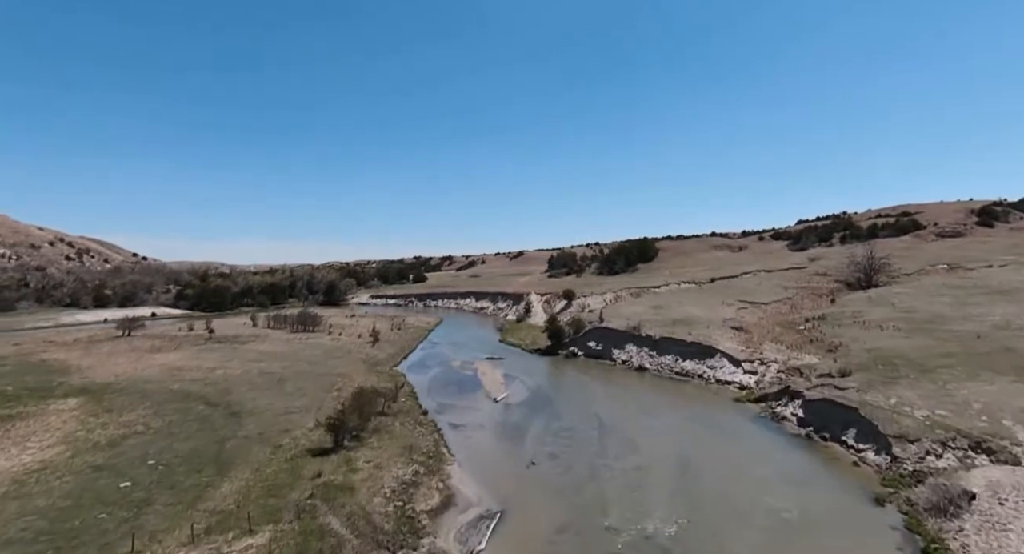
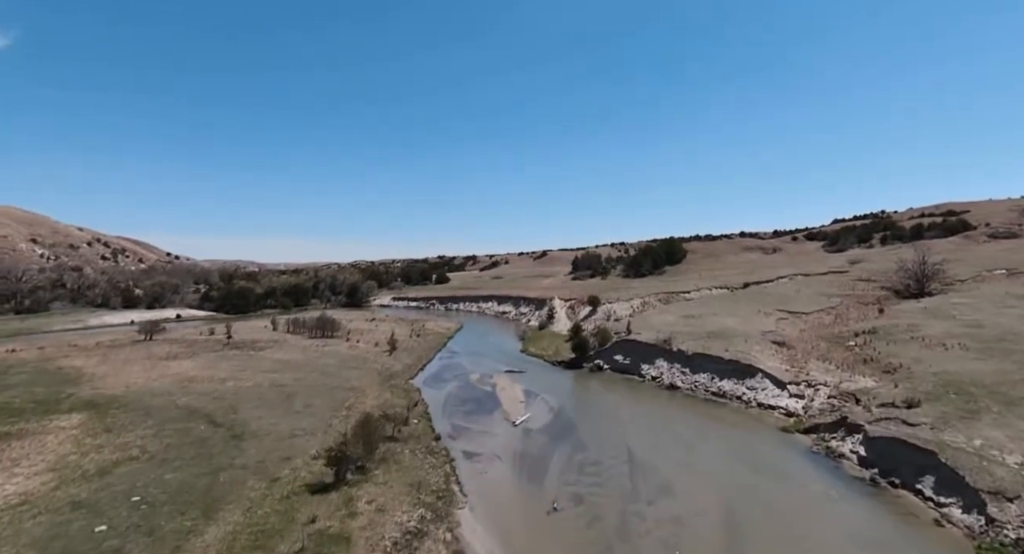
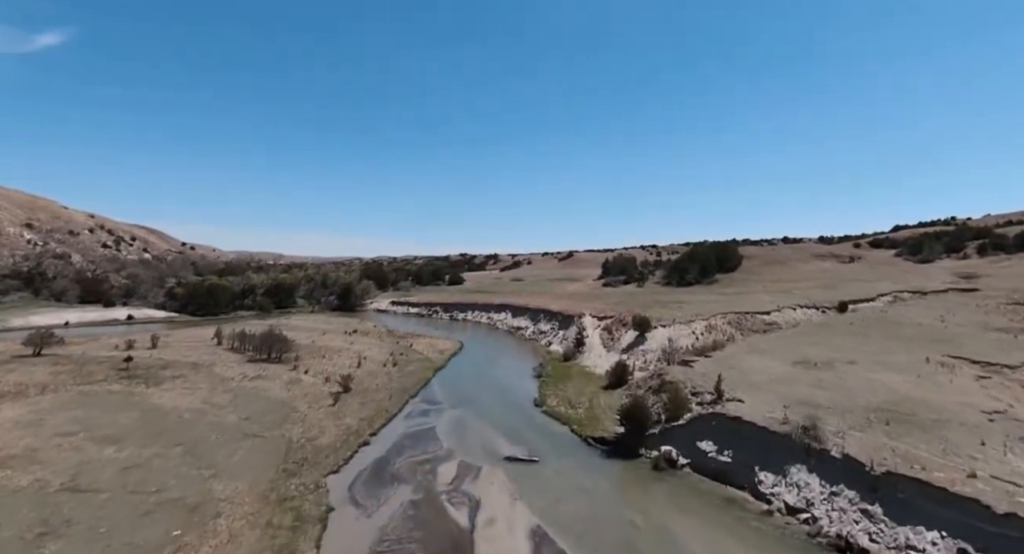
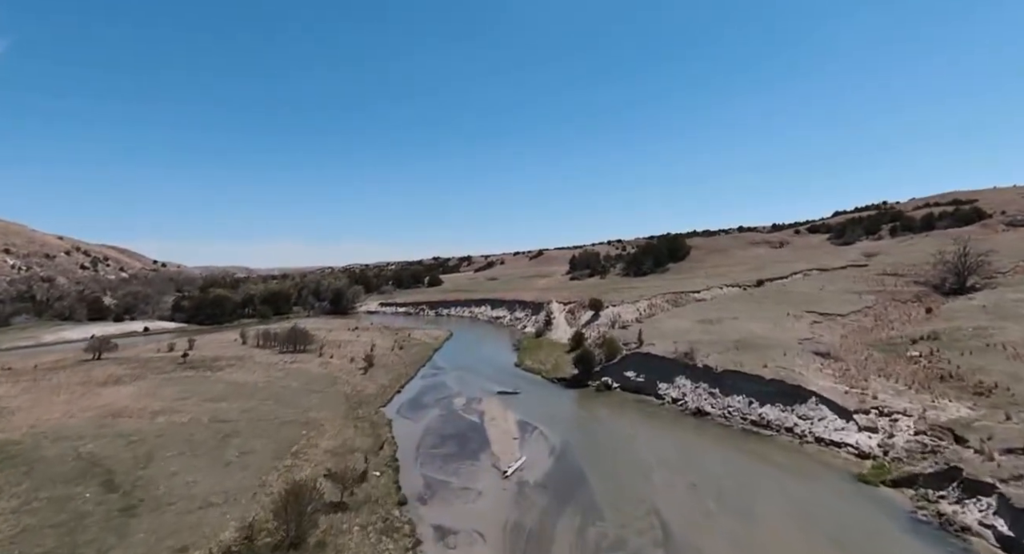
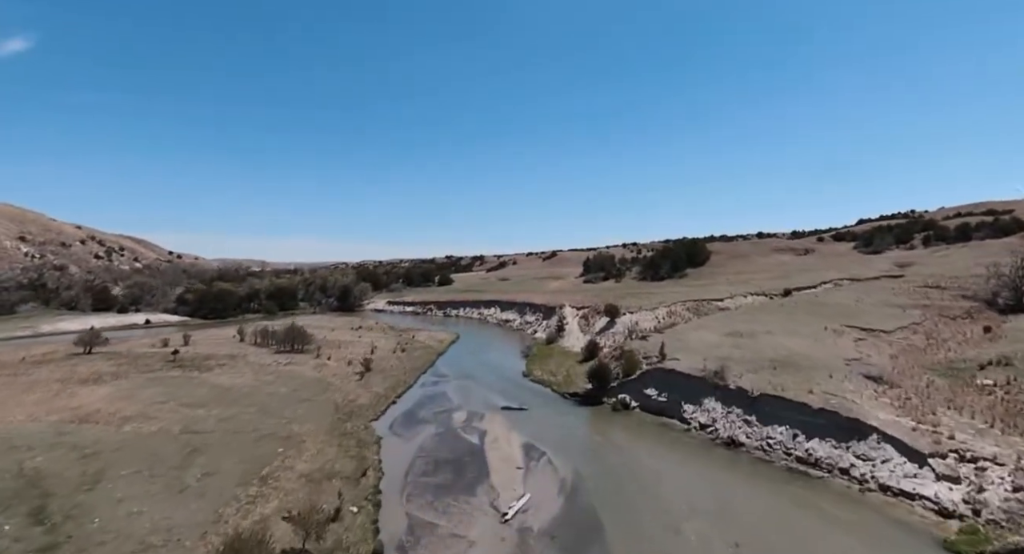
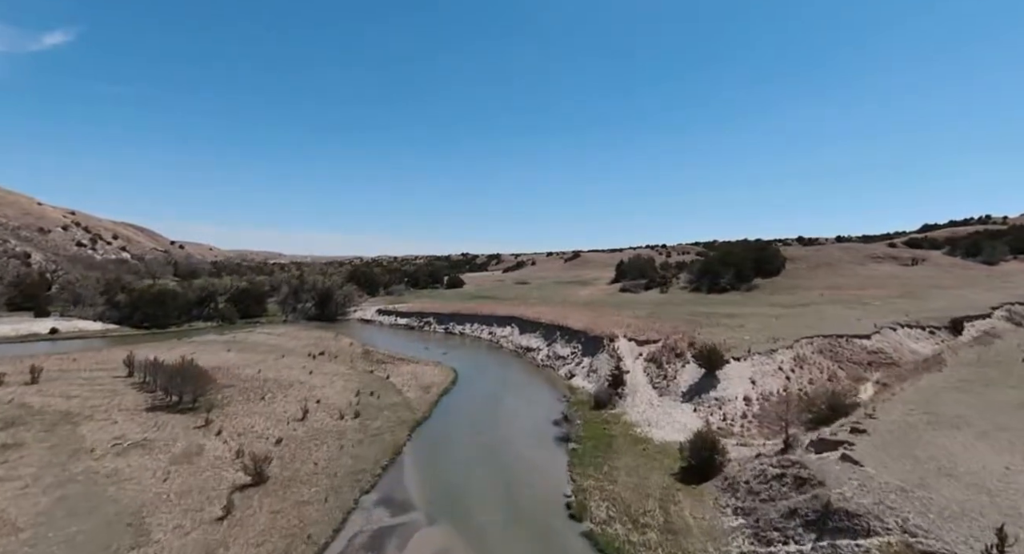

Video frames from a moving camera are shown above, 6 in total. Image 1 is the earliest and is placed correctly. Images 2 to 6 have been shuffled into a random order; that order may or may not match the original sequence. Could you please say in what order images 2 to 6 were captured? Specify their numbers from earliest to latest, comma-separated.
2, 4, 5, 3, 6
